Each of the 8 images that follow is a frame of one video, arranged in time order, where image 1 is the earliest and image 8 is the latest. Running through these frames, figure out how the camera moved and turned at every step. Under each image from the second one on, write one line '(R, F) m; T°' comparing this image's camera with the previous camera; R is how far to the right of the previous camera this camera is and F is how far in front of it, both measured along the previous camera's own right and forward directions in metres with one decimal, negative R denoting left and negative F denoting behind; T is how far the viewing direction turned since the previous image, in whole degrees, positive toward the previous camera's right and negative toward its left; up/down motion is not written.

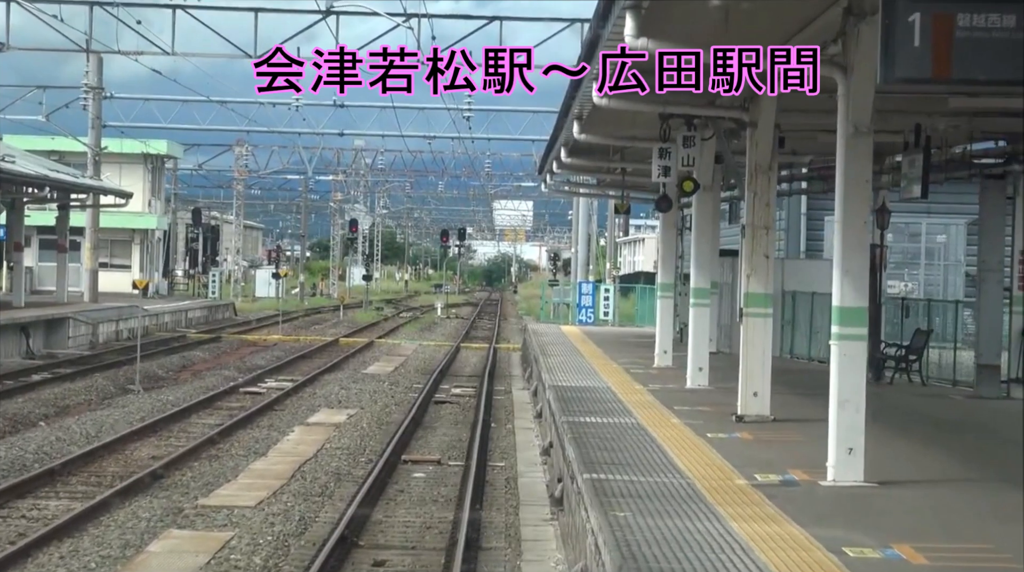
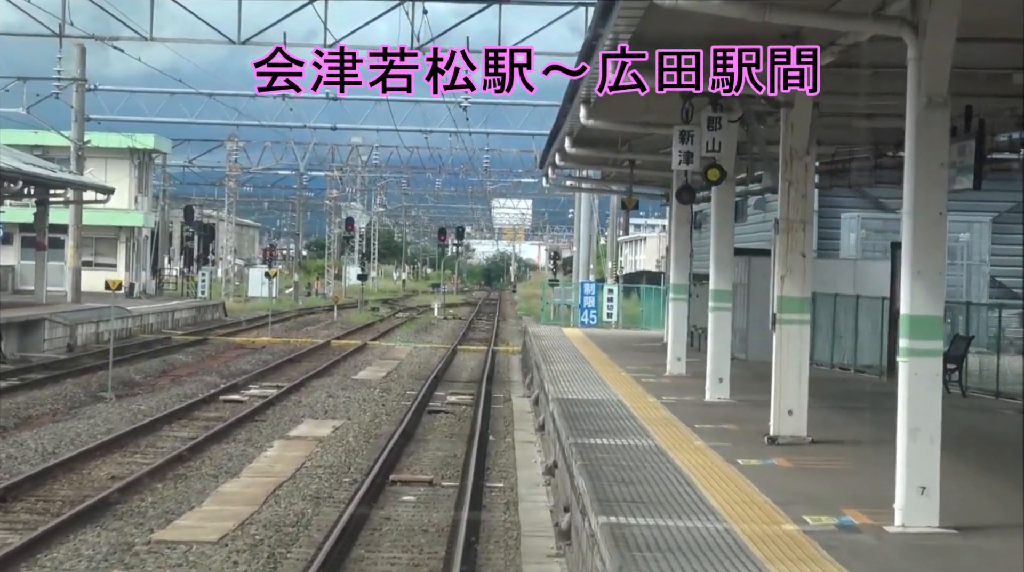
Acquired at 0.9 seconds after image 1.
(0.0, +1.4) m; 0°
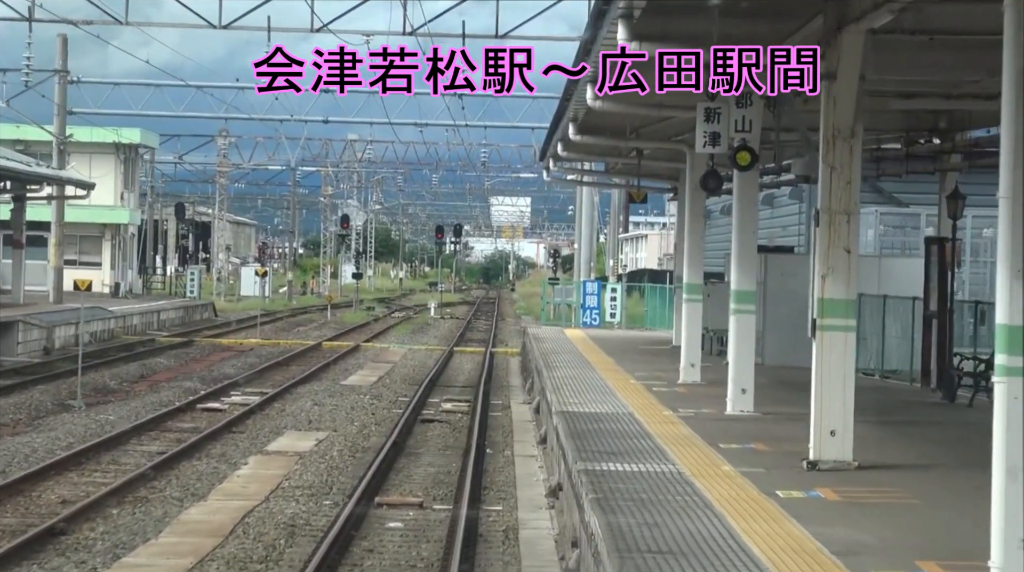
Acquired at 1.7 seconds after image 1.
(0.0, +1.4) m; 0°
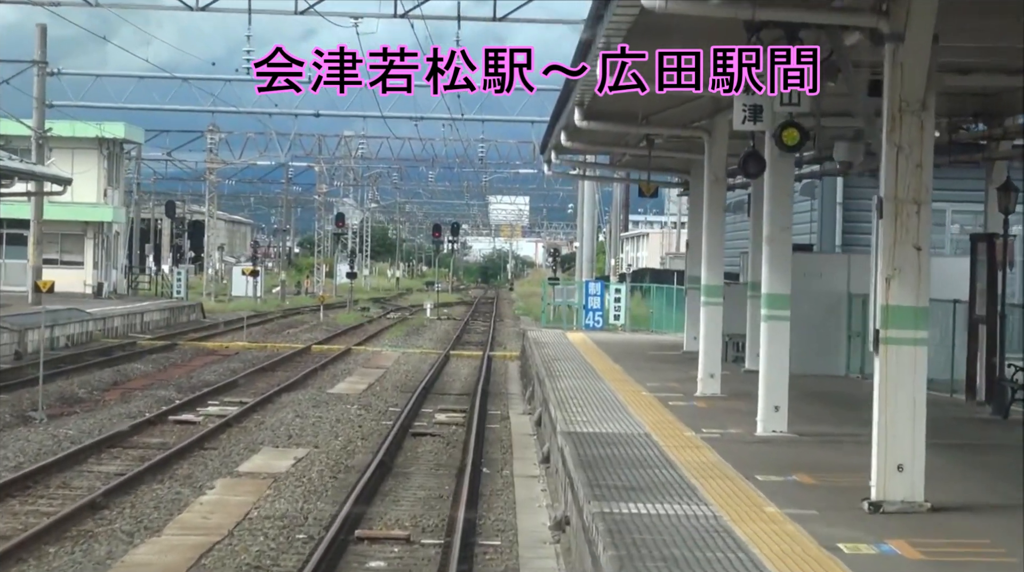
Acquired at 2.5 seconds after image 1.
(0.0, +1.5) m; 0°
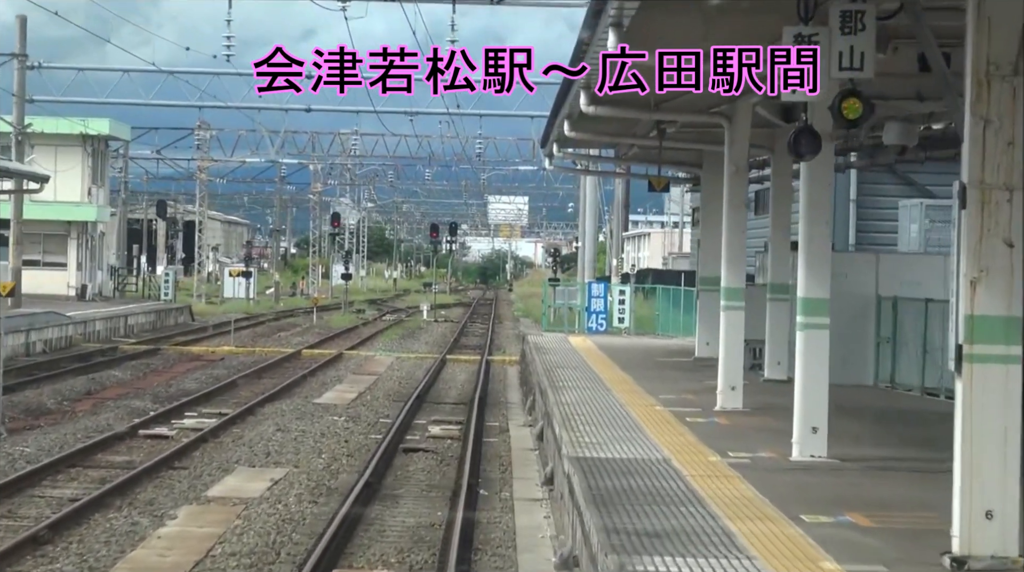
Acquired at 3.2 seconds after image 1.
(0.0, +1.3) m; 0°
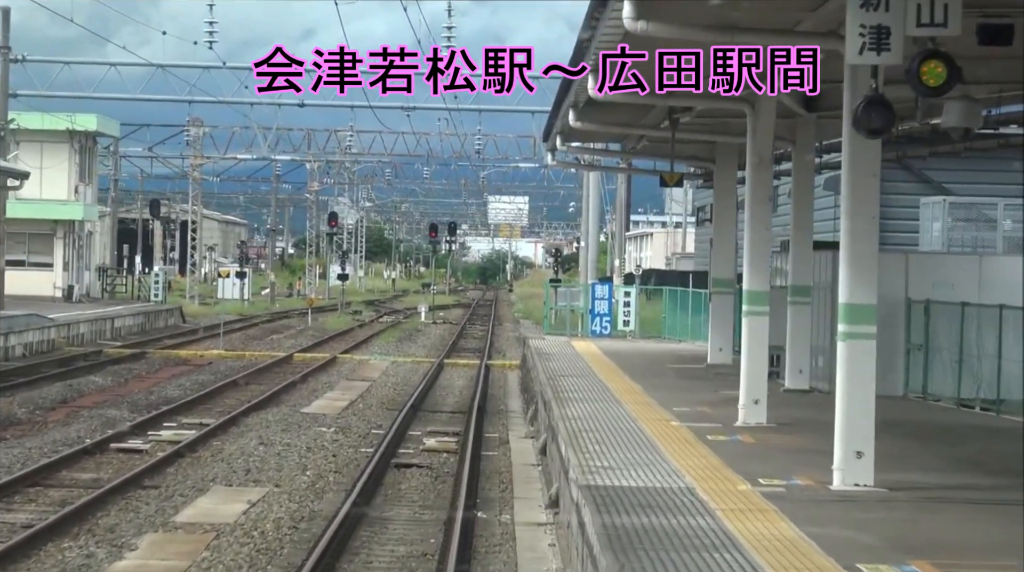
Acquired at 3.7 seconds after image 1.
(0.0, +1.1) m; 0°
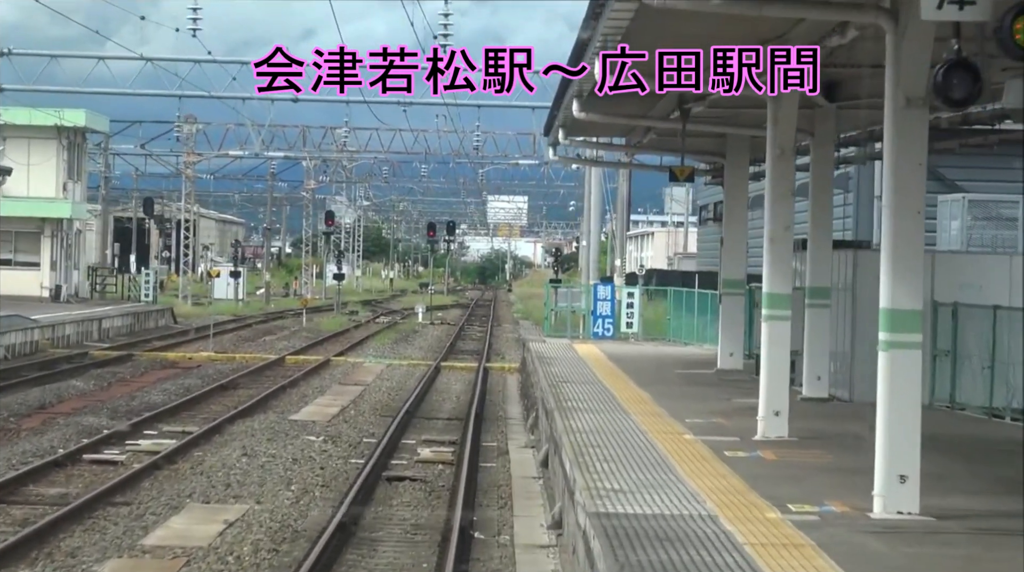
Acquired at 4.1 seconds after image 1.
(0.0, +0.9) m; 0°
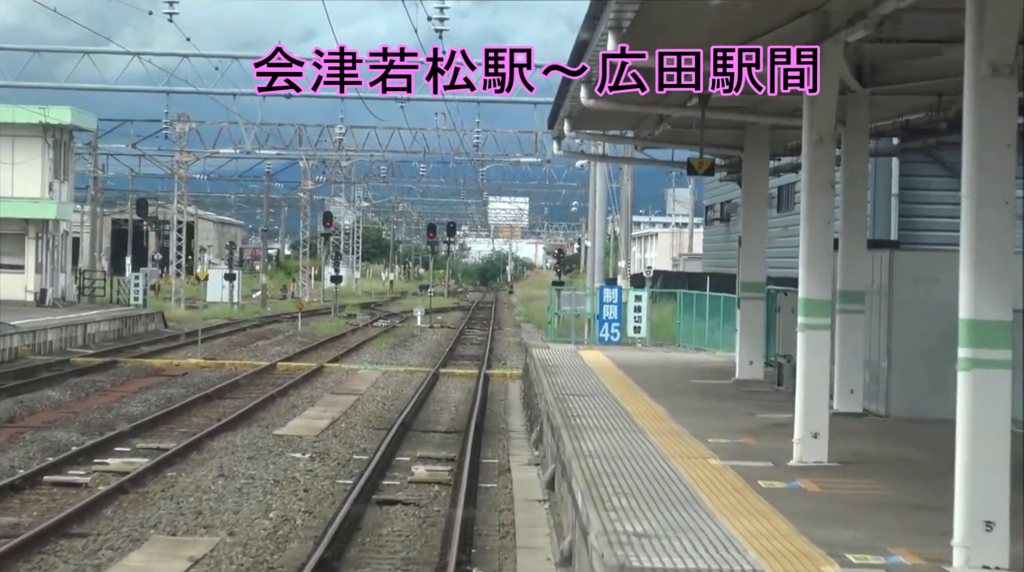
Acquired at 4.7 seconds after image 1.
(0.0, +1.2) m; 0°
